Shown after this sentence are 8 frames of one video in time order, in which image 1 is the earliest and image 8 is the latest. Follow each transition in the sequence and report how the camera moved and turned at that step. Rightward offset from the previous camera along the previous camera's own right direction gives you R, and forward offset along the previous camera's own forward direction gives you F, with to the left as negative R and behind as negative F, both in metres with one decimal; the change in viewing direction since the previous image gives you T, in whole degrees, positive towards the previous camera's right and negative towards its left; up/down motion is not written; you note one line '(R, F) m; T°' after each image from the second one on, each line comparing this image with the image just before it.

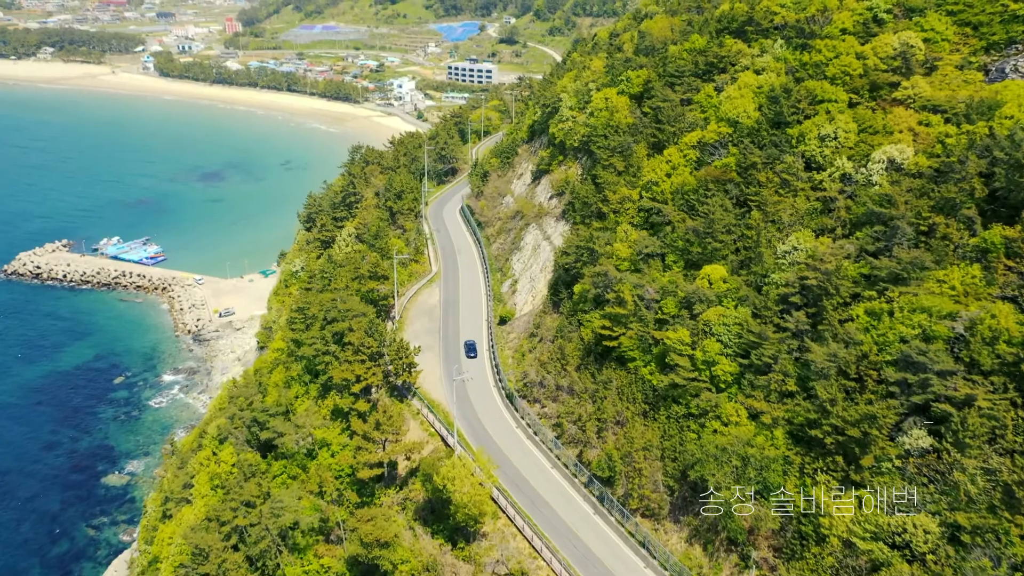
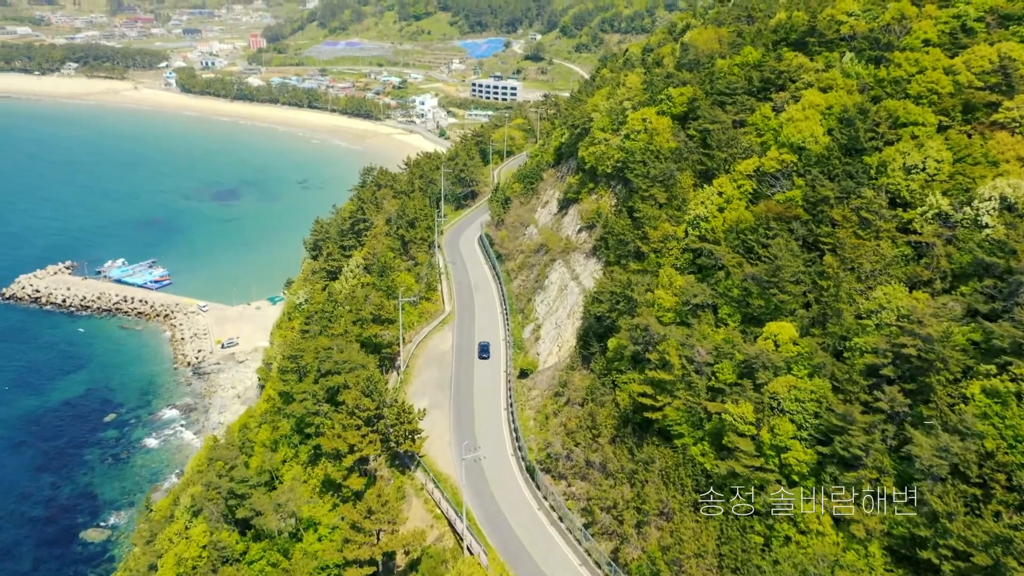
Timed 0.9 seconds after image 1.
(0.0, +5.0) m; -2°
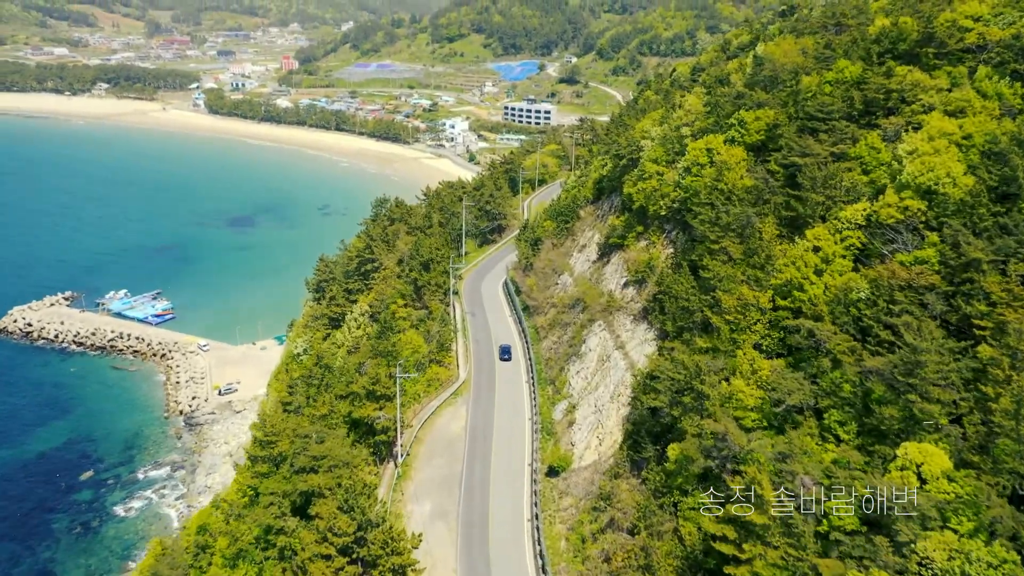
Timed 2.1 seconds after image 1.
(+0.1, +7.0) m; -2°
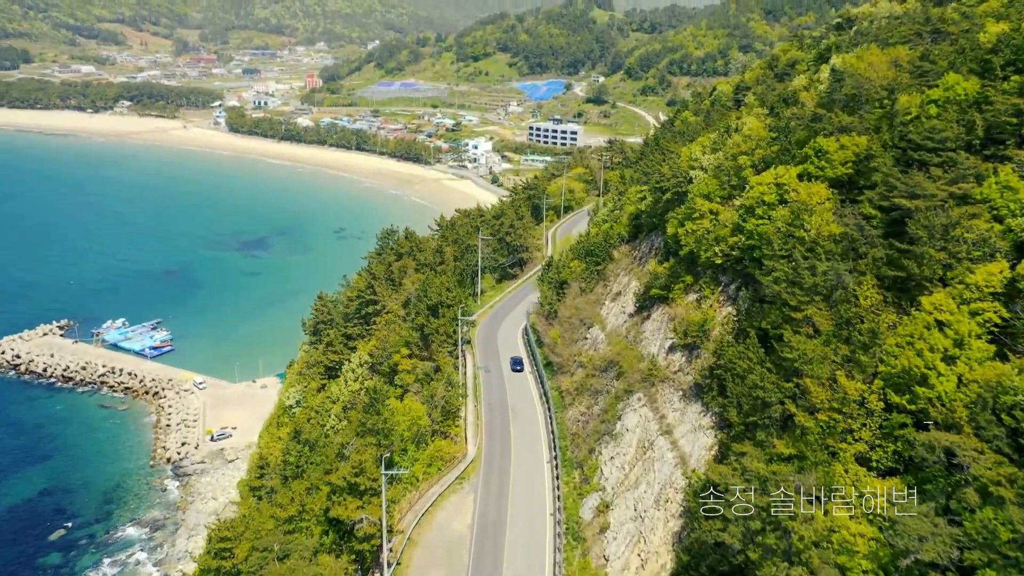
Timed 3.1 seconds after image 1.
(+0.1, +5.5) m; -2°
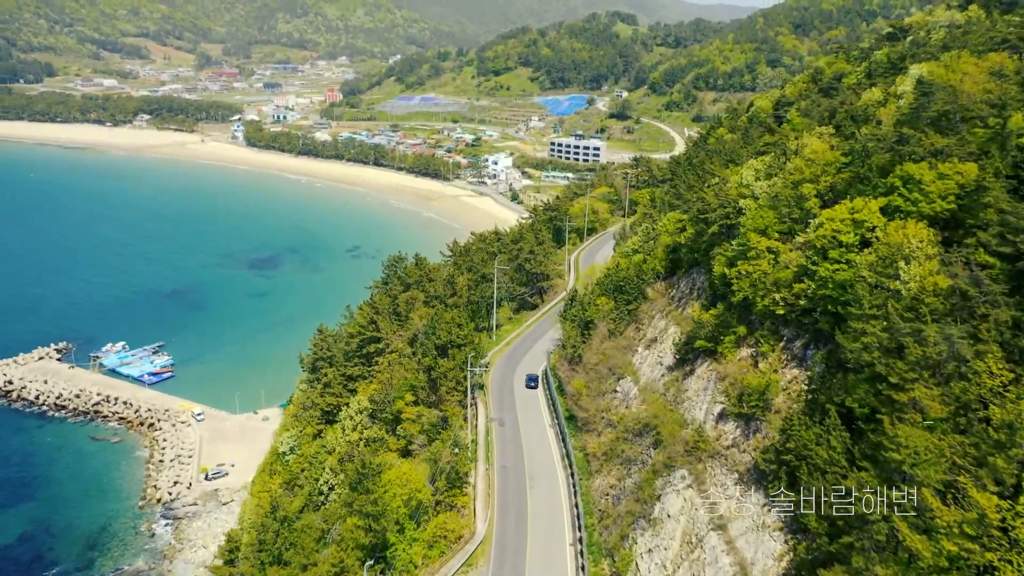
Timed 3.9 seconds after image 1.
(0.0, +4.1) m; -1°
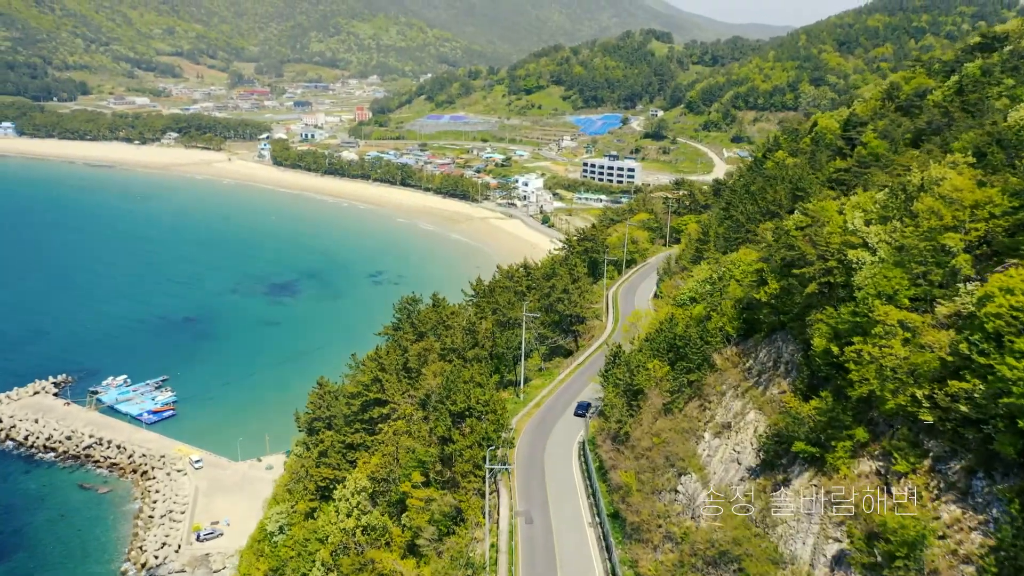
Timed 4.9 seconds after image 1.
(-0.1, +5.6) m; -2°
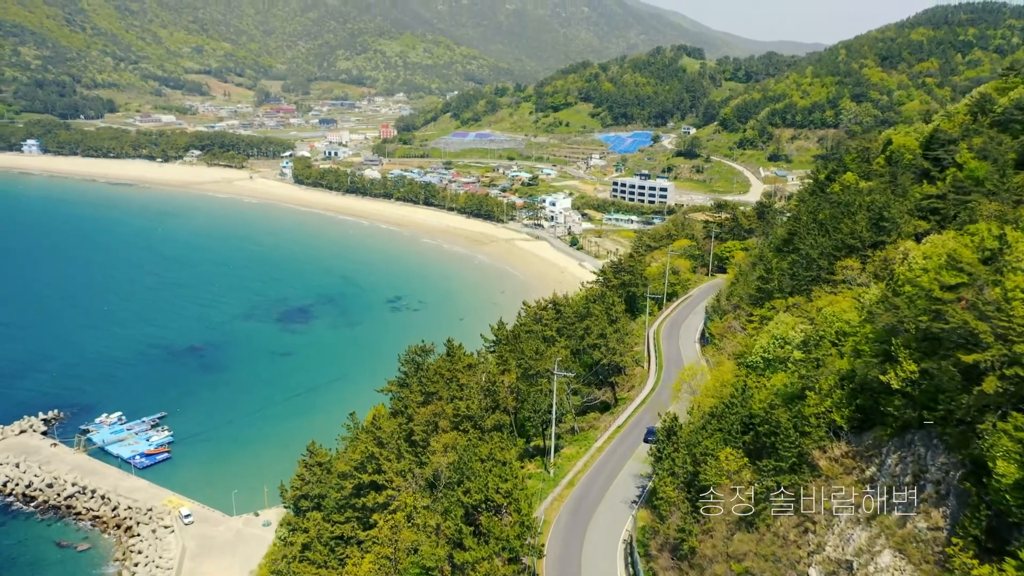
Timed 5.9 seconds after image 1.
(-0.1, +5.7) m; -2°
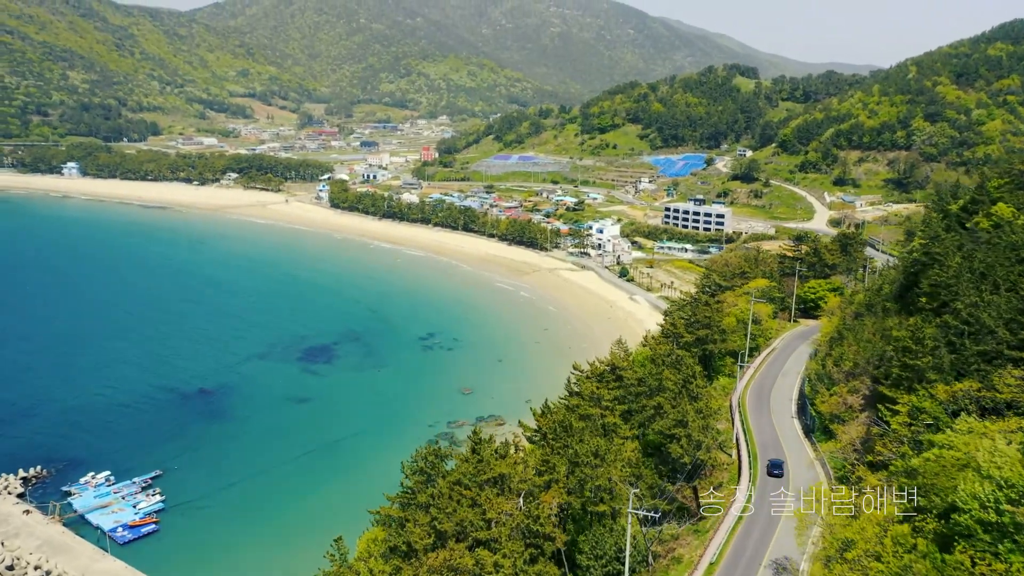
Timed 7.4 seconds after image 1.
(-0.3, +8.6) m; -3°
